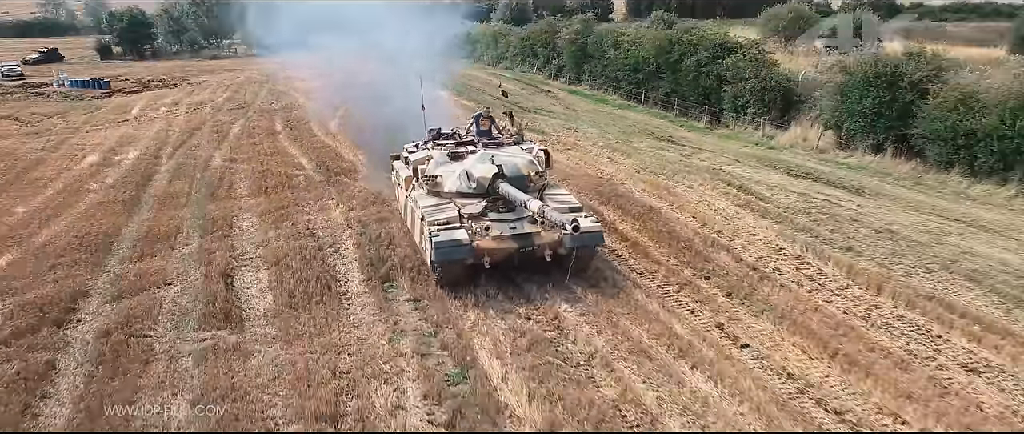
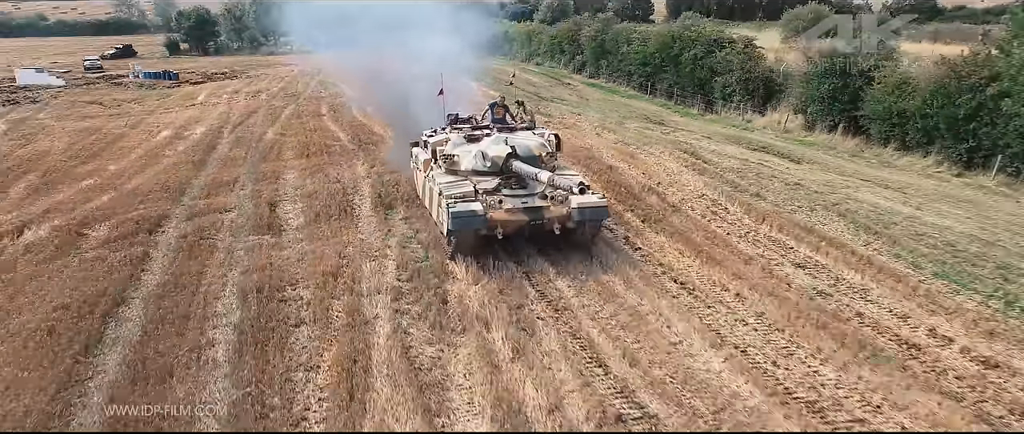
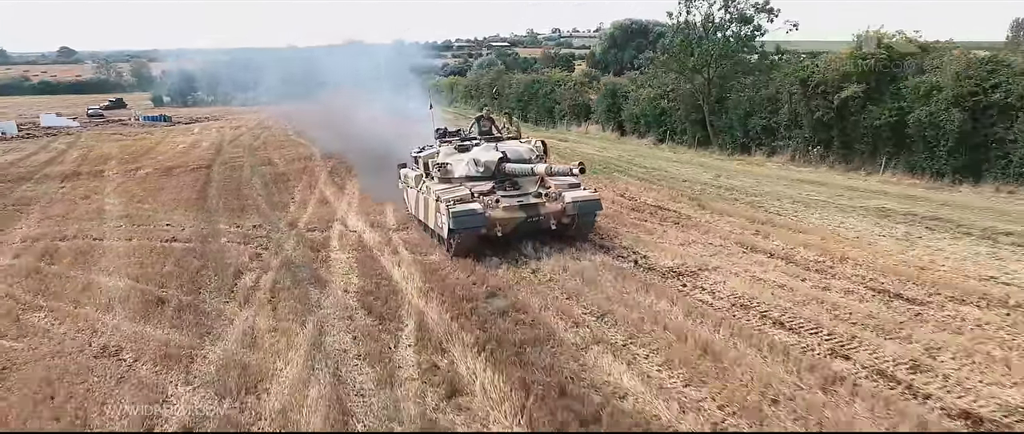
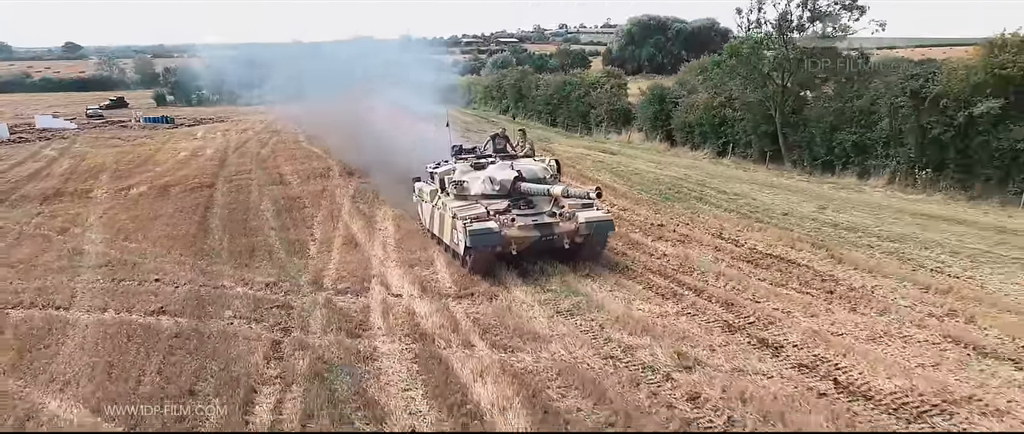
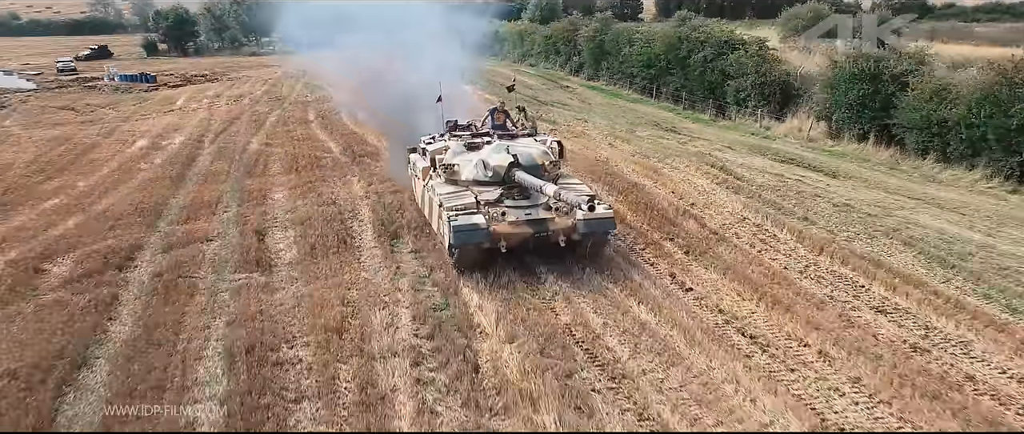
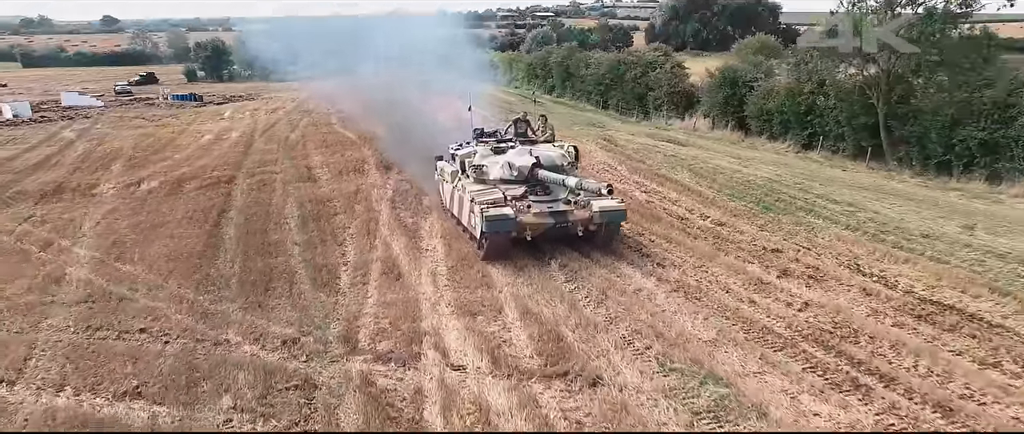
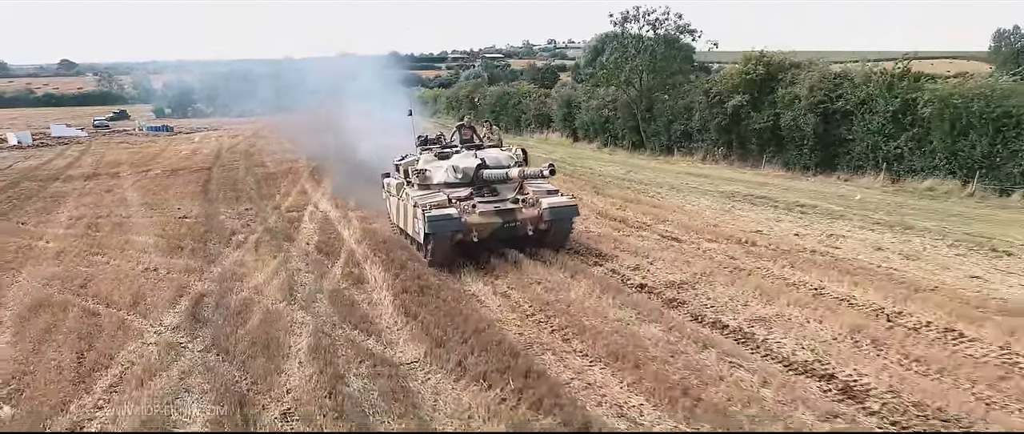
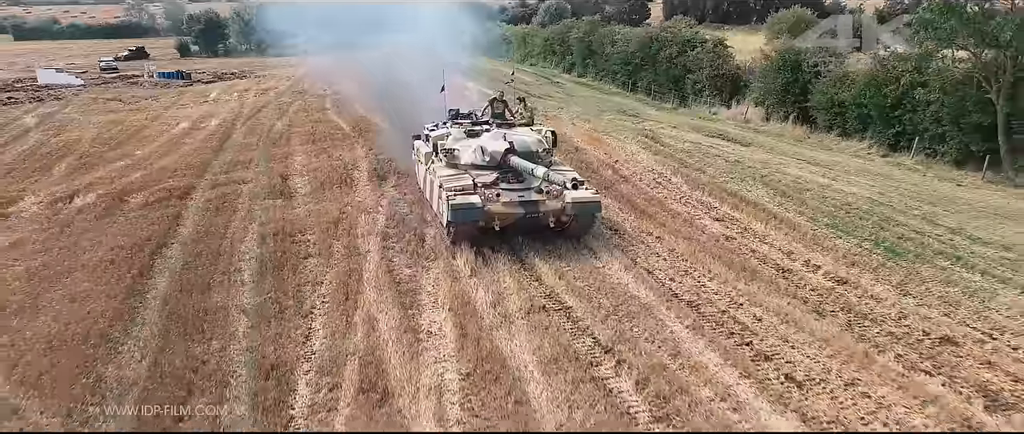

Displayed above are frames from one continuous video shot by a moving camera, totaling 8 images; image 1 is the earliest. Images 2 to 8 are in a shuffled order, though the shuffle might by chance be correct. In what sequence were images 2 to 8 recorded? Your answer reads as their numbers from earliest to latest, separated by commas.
5, 2, 8, 6, 4, 3, 7
